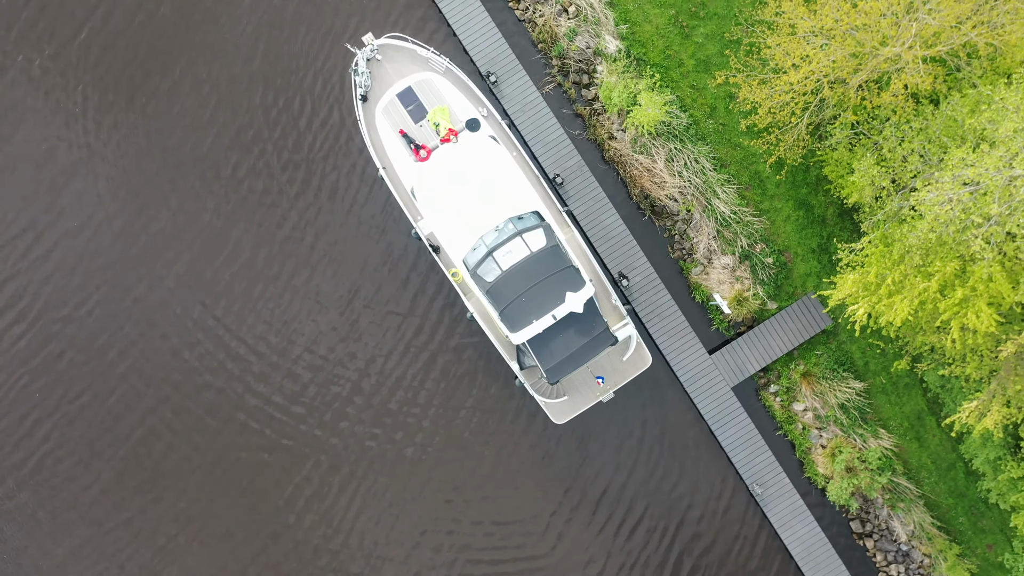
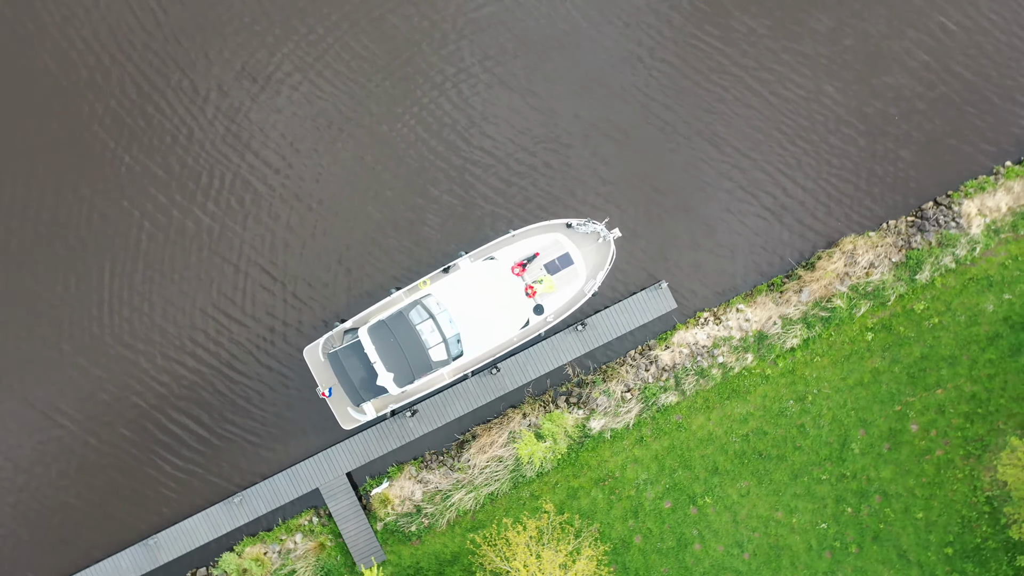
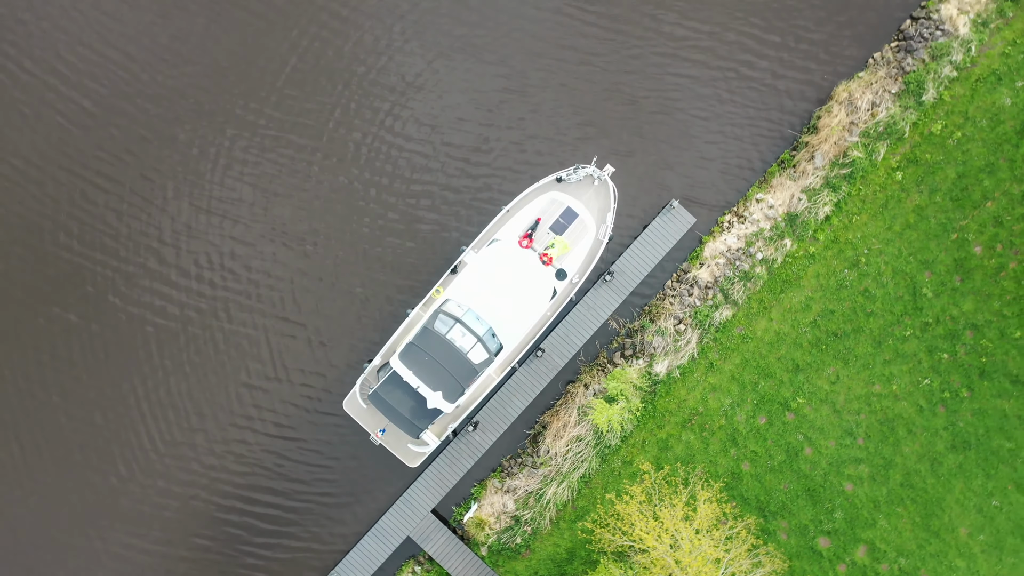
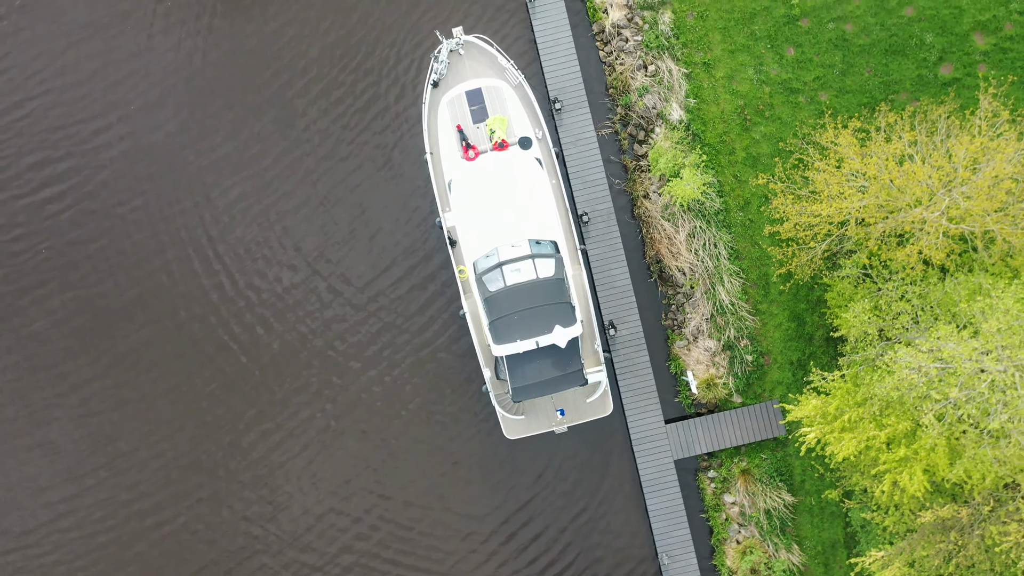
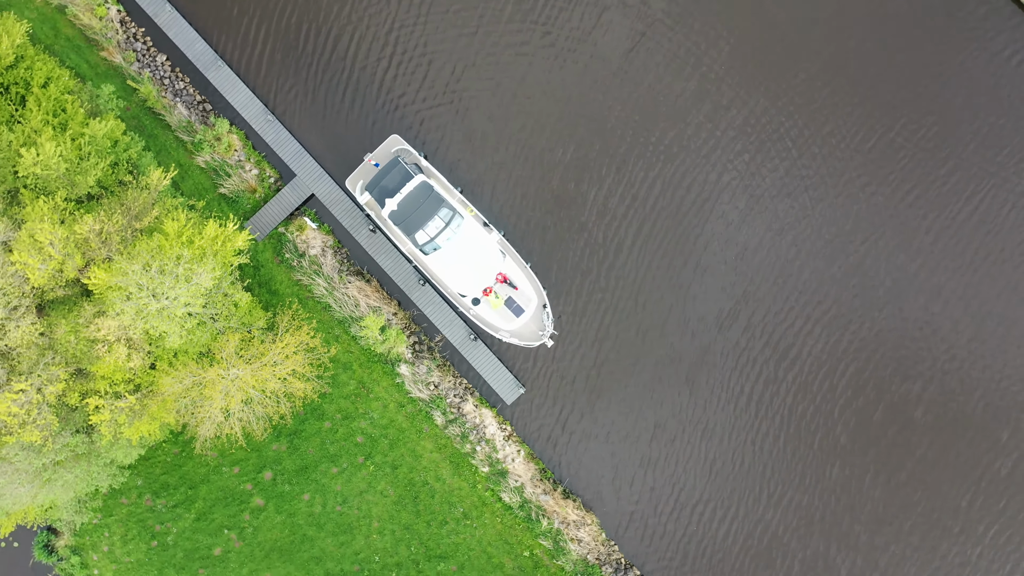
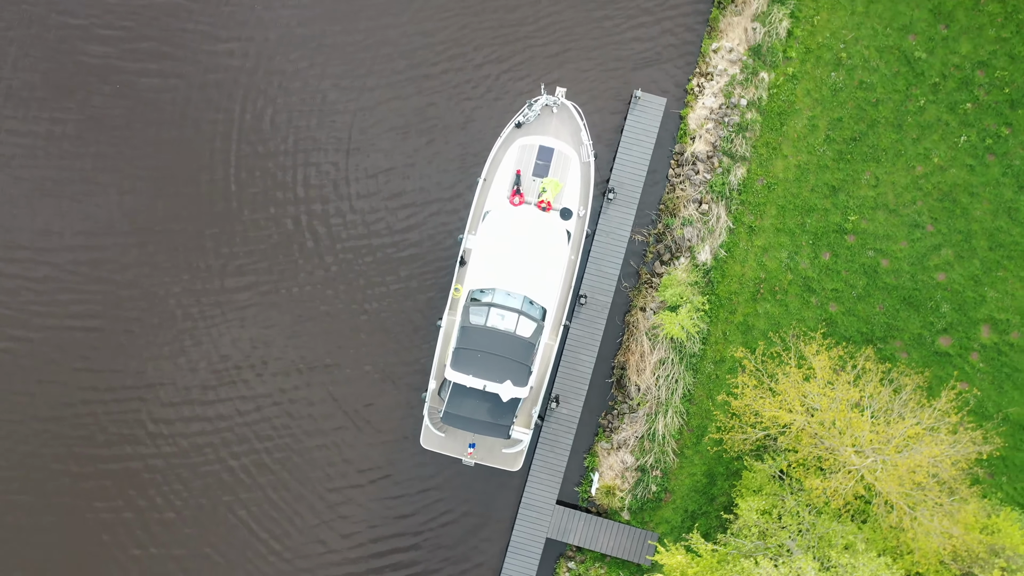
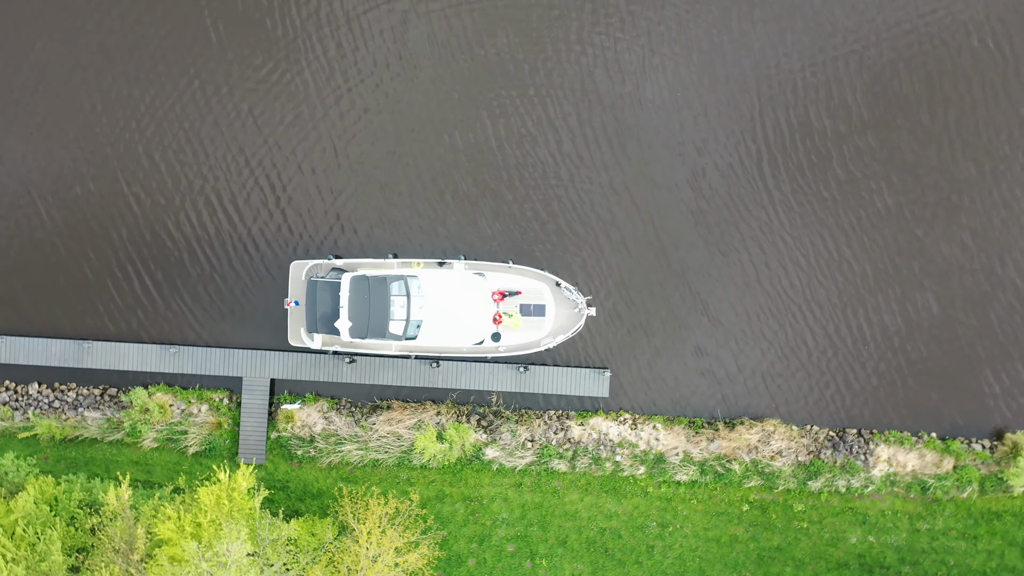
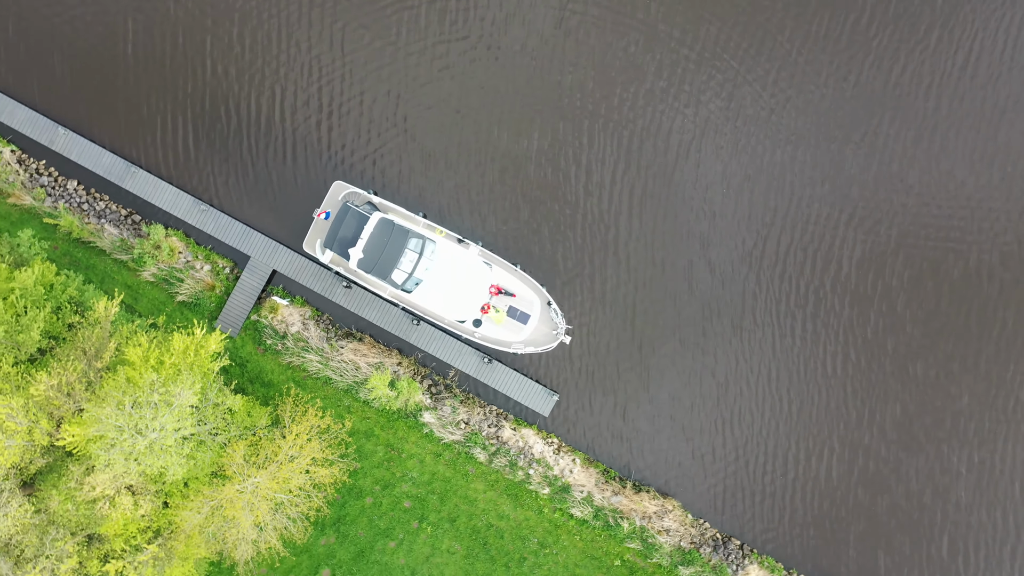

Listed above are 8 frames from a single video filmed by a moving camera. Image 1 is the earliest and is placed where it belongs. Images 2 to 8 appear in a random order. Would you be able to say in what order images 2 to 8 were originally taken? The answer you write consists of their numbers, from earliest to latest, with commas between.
4, 6, 3, 2, 7, 8, 5
